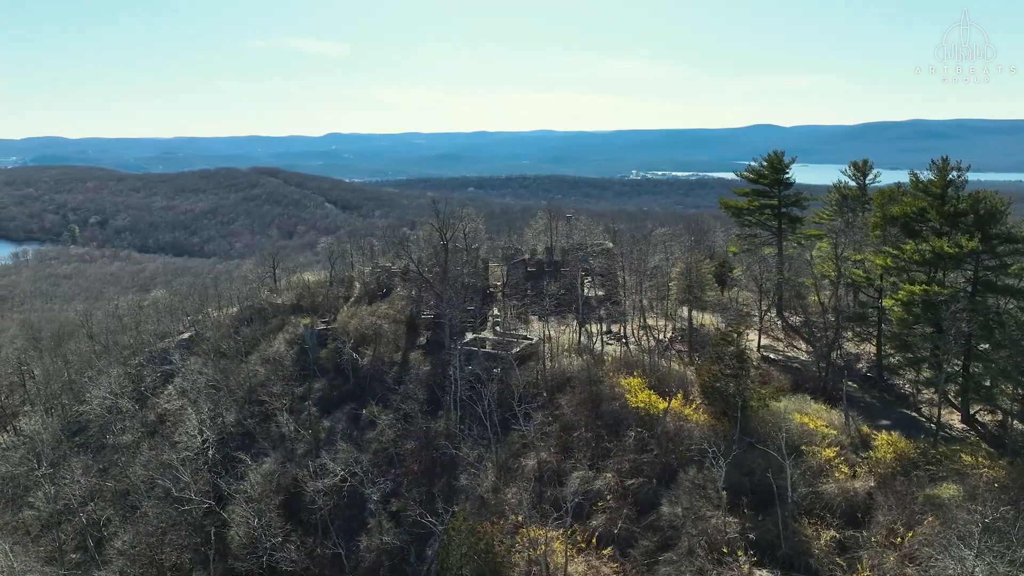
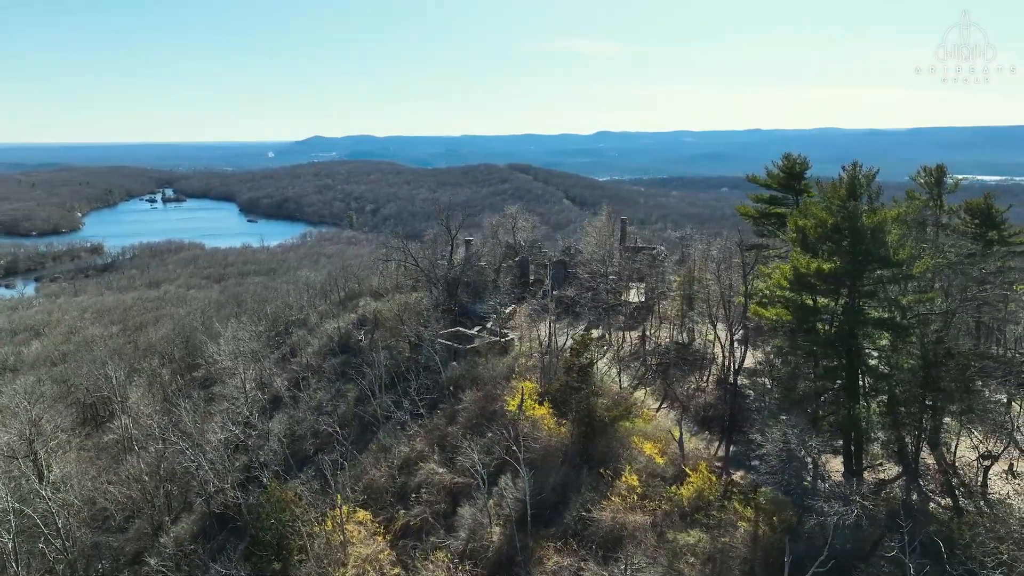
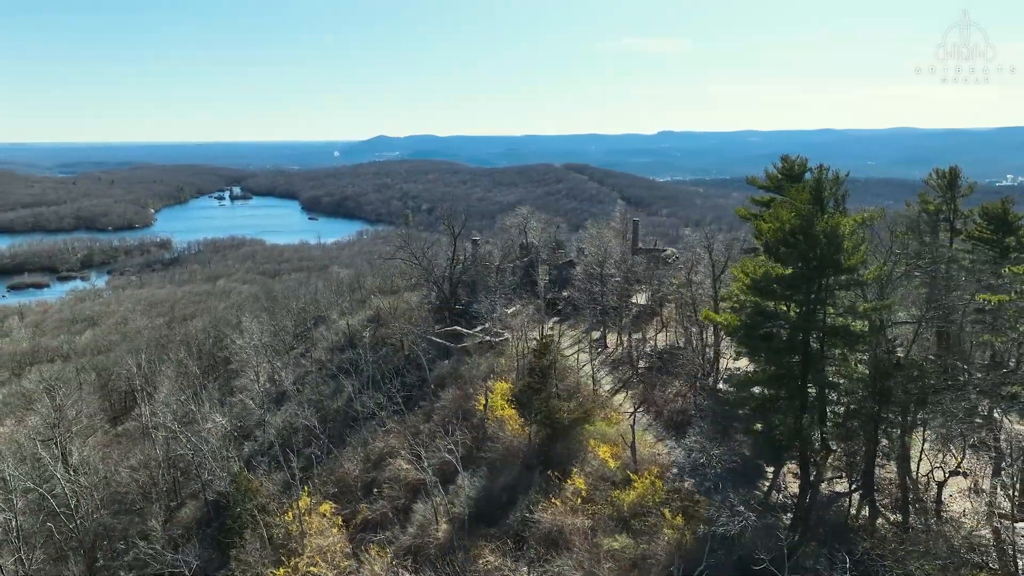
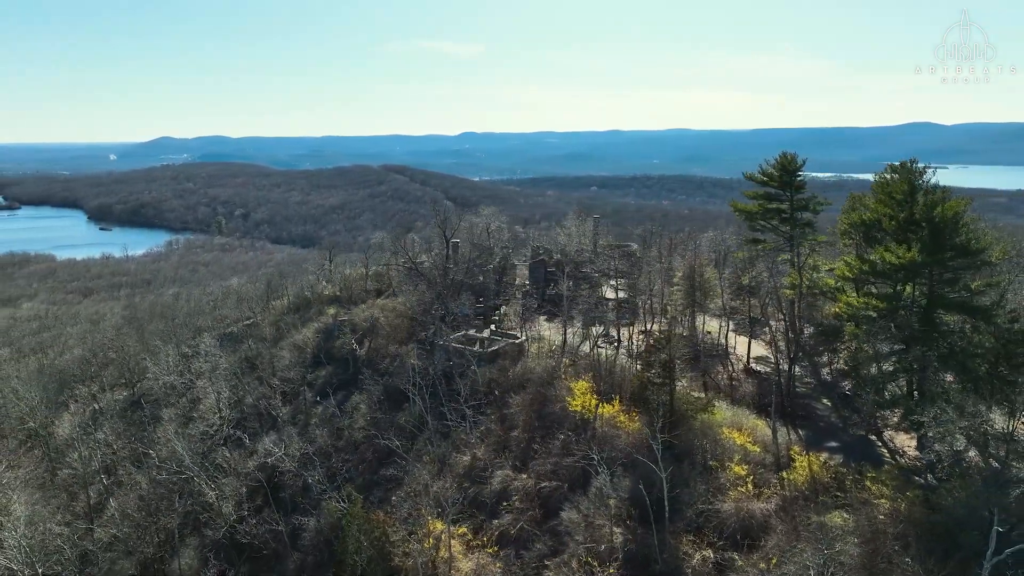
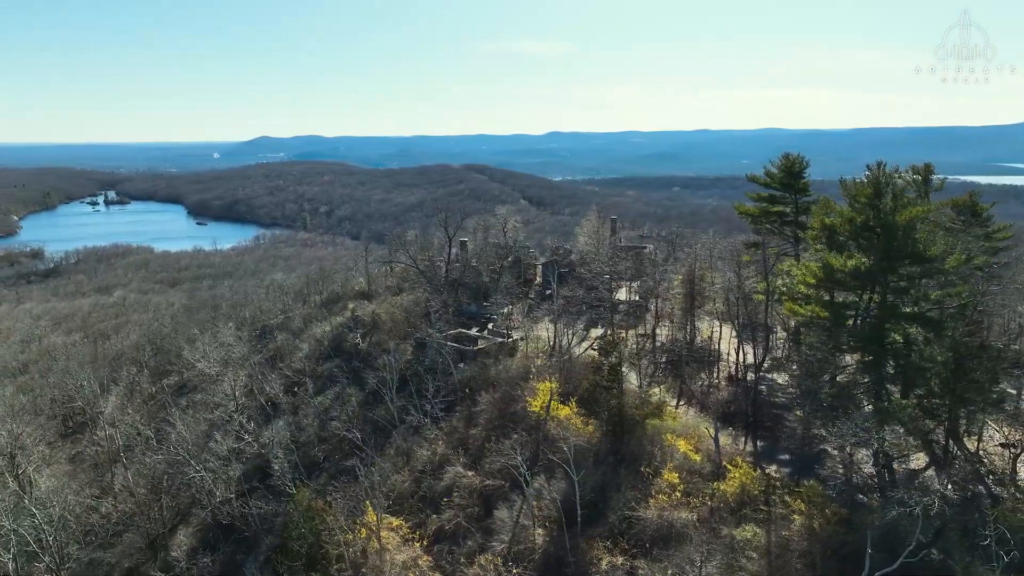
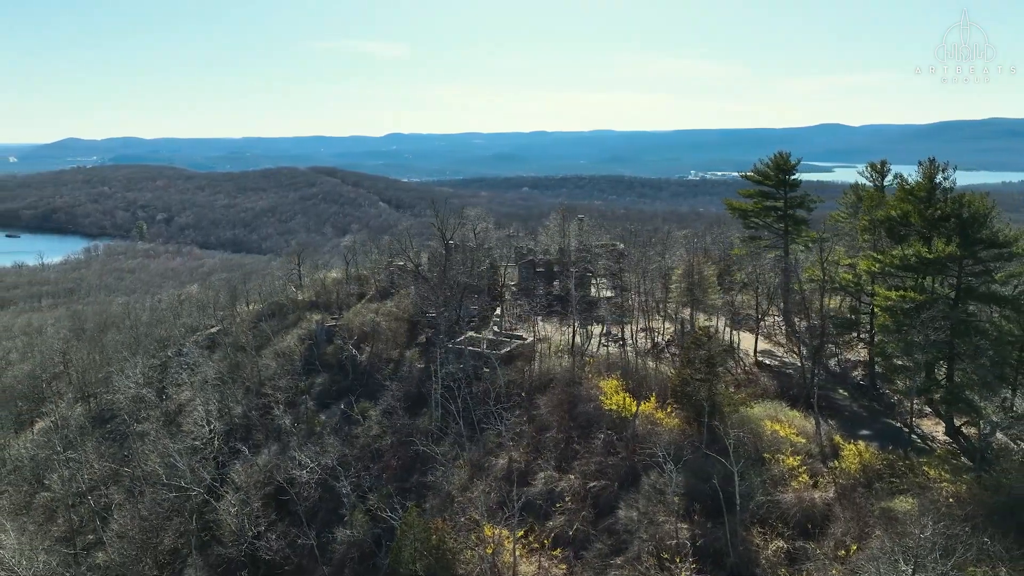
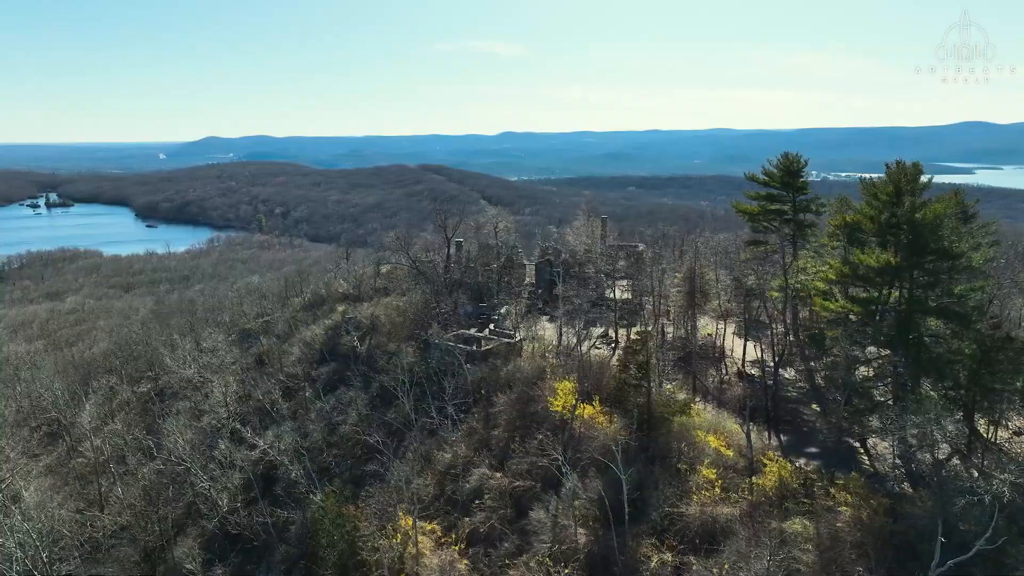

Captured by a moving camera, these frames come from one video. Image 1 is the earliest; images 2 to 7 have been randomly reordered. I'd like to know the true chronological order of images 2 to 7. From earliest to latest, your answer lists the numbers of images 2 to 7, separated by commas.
6, 4, 7, 5, 2, 3
